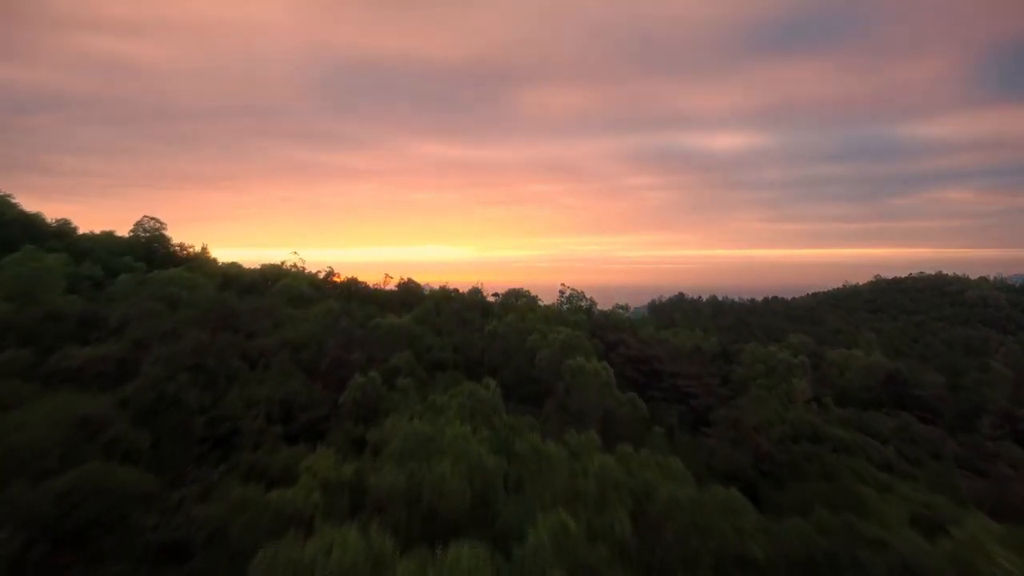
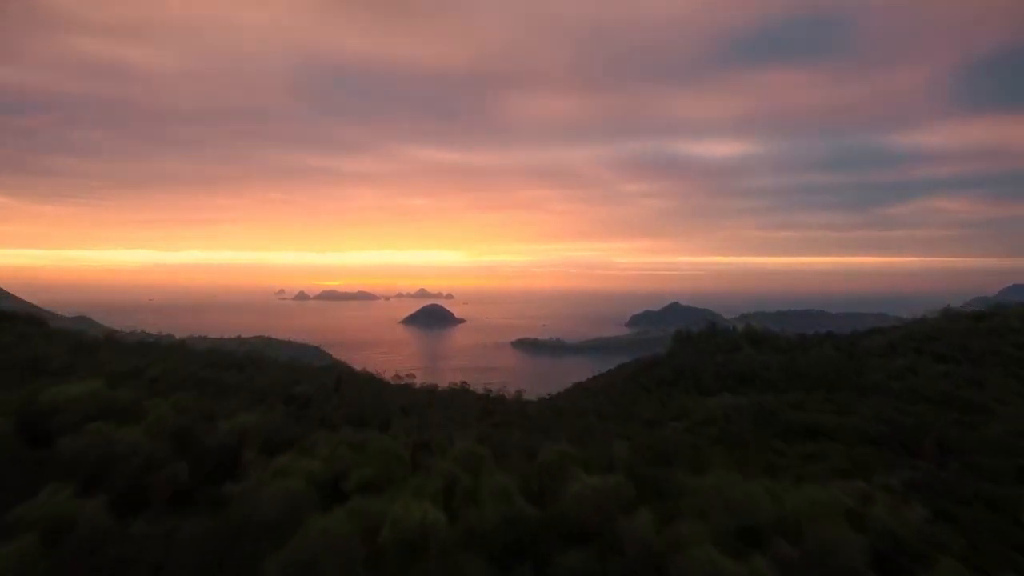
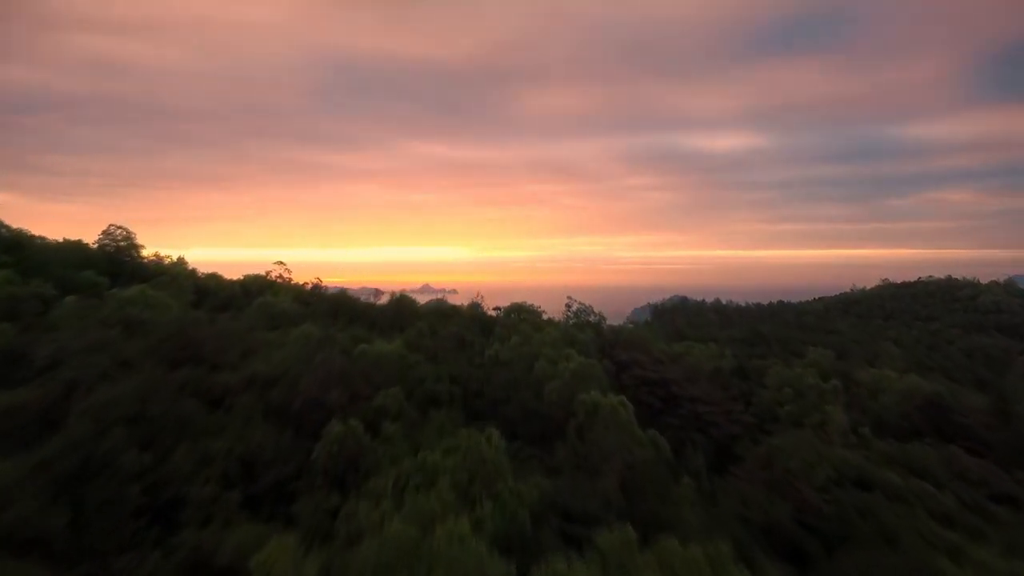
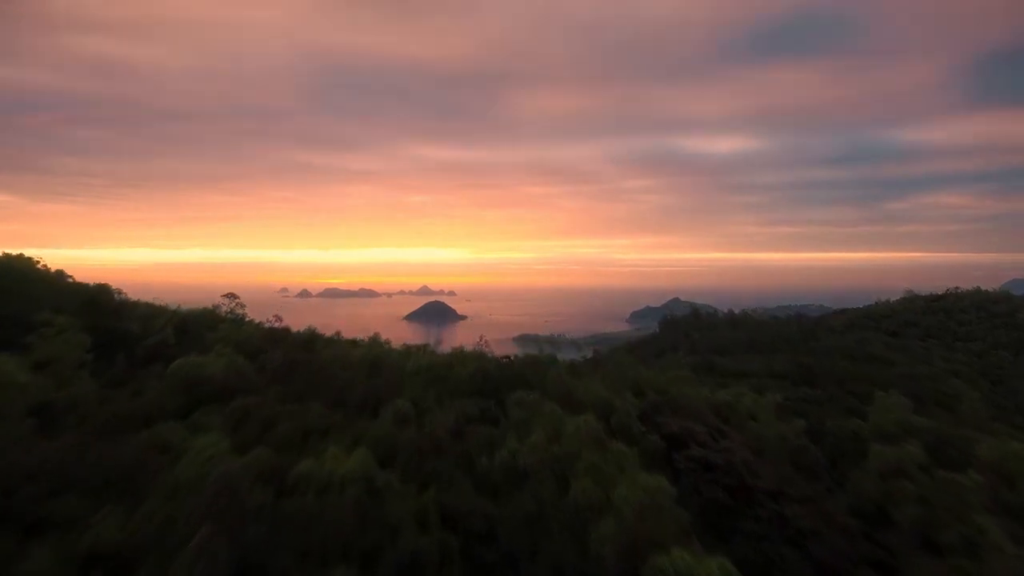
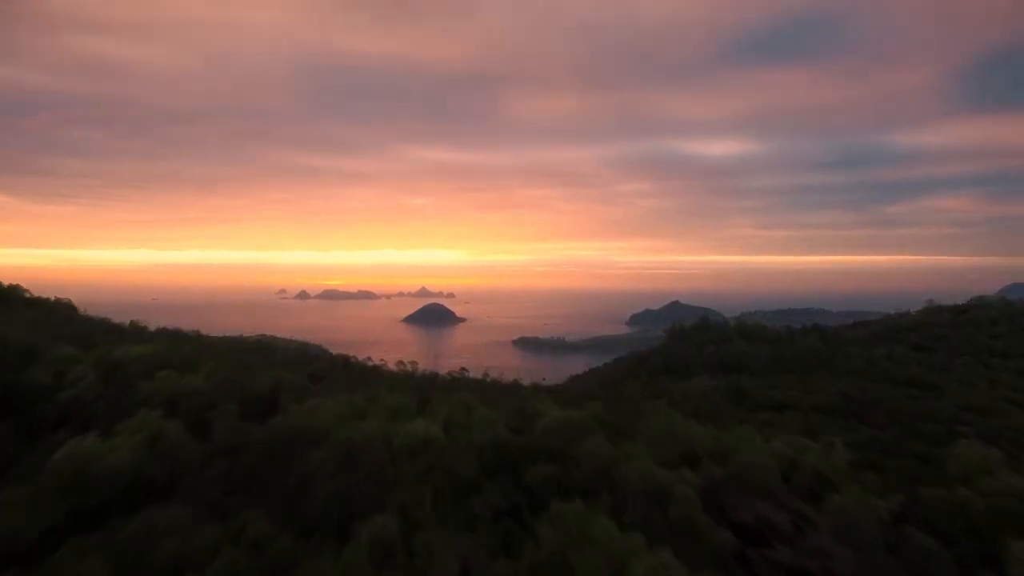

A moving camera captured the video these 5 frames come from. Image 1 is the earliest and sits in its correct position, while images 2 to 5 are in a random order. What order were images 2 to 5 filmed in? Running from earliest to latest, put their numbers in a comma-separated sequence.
3, 4, 5, 2
